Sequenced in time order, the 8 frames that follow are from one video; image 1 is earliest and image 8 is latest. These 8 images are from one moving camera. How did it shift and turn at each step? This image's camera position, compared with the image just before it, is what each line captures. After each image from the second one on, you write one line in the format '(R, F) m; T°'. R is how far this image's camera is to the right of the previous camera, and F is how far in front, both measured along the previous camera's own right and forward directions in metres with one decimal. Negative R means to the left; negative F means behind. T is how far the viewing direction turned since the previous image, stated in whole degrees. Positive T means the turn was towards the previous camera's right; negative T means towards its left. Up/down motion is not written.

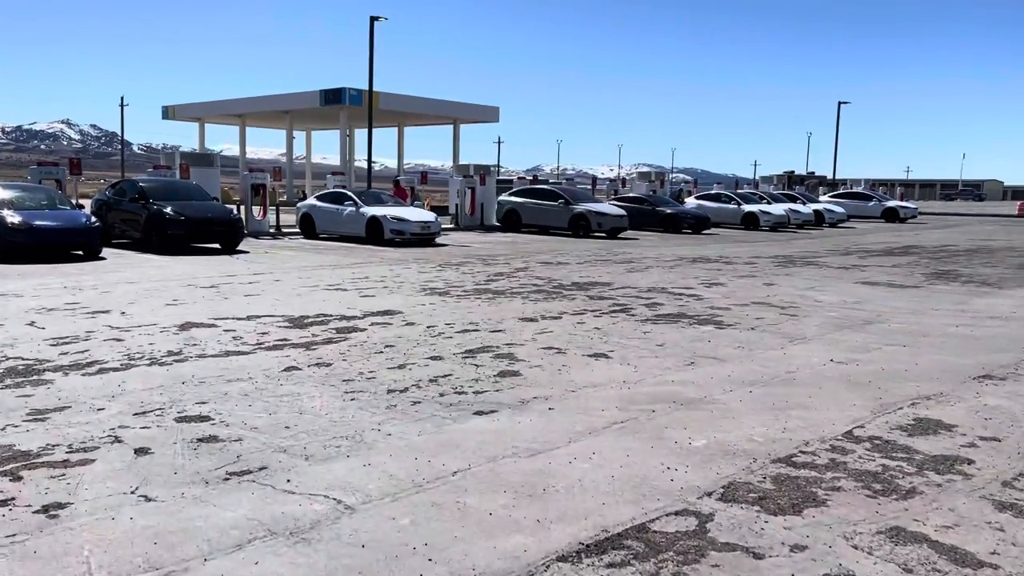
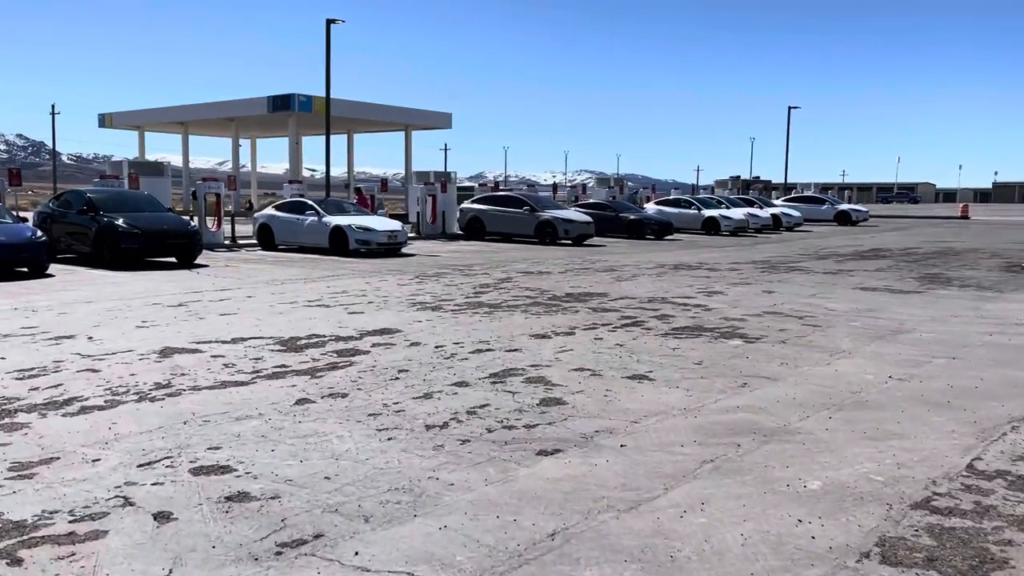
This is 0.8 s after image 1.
(-0.6, +0.7) m; +4°
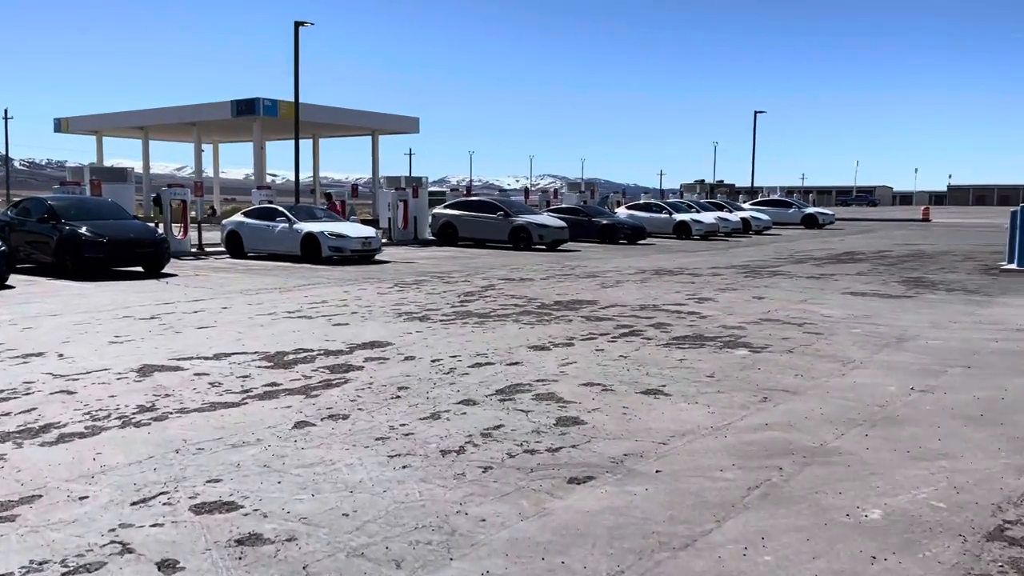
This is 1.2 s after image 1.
(-0.3, +0.3) m; +2°
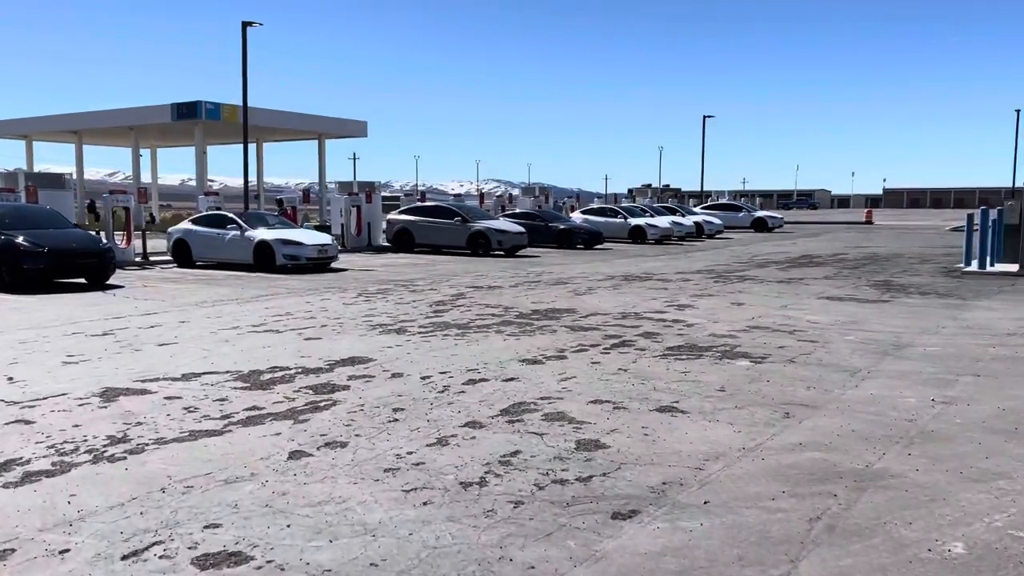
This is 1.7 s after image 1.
(-0.4, +0.4) m; +4°
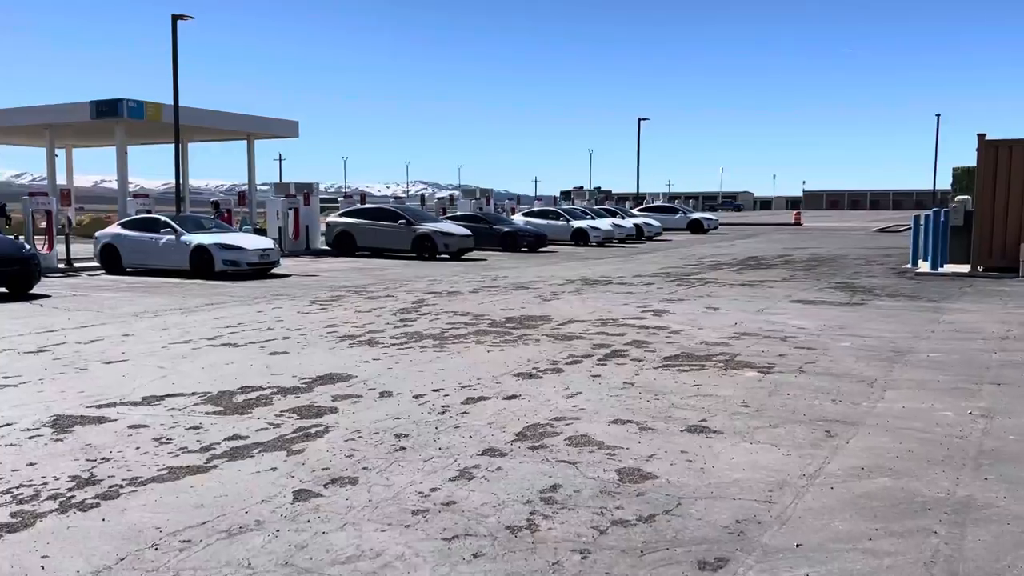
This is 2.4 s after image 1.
(-0.6, +0.6) m; +5°
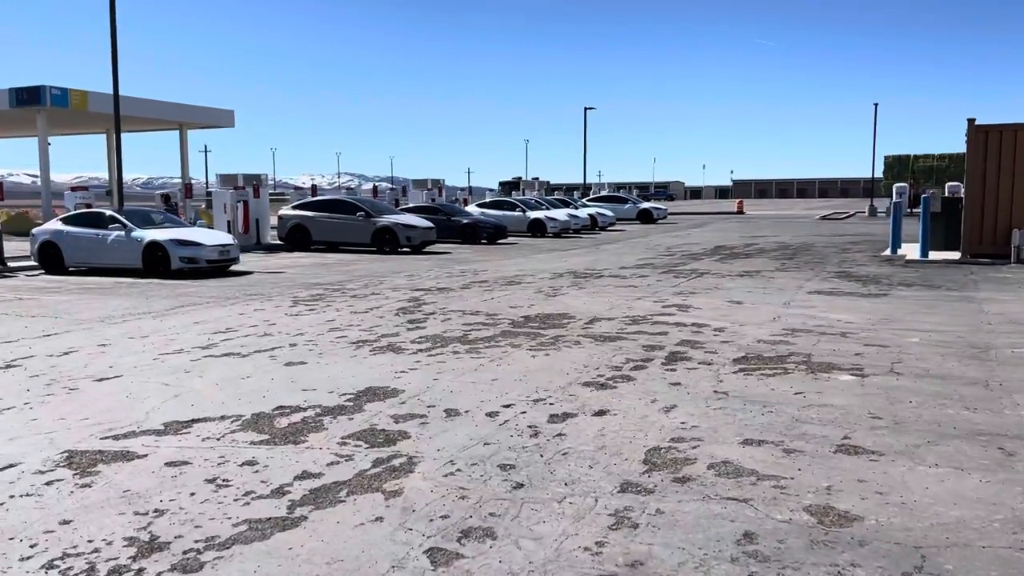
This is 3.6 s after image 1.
(-1.1, +0.9) m; +5°
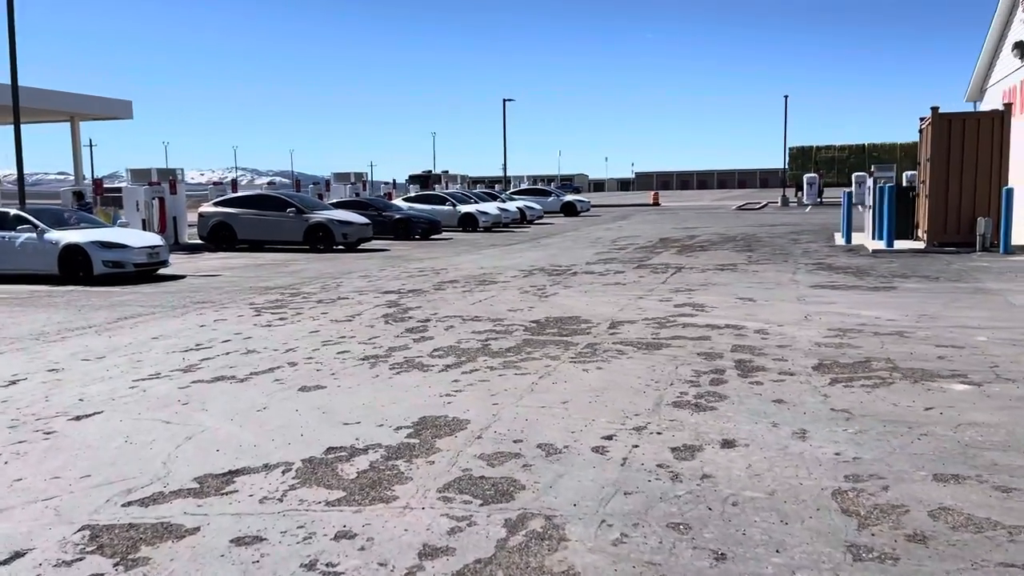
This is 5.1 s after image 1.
(-1.2, +1.0) m; +6°
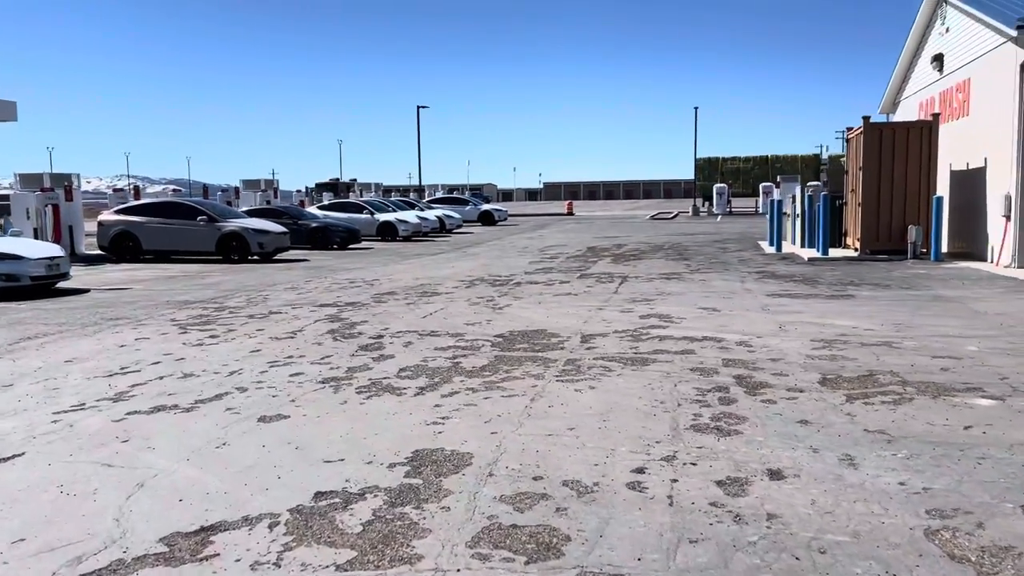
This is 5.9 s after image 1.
(-0.6, +0.7) m; +6°
